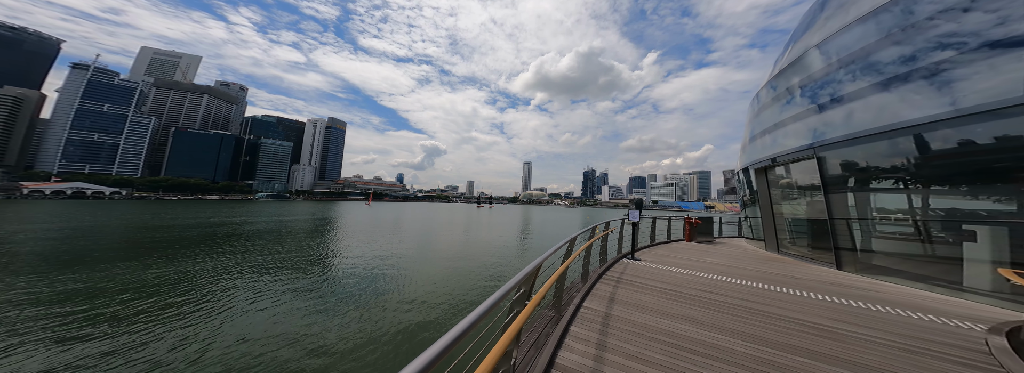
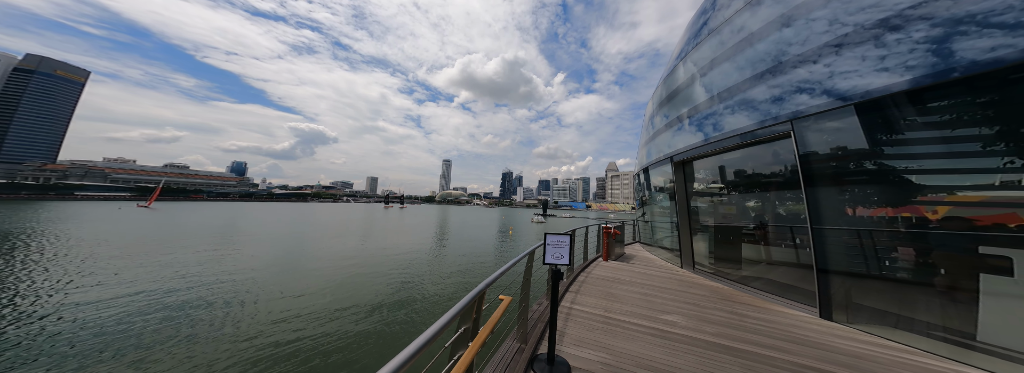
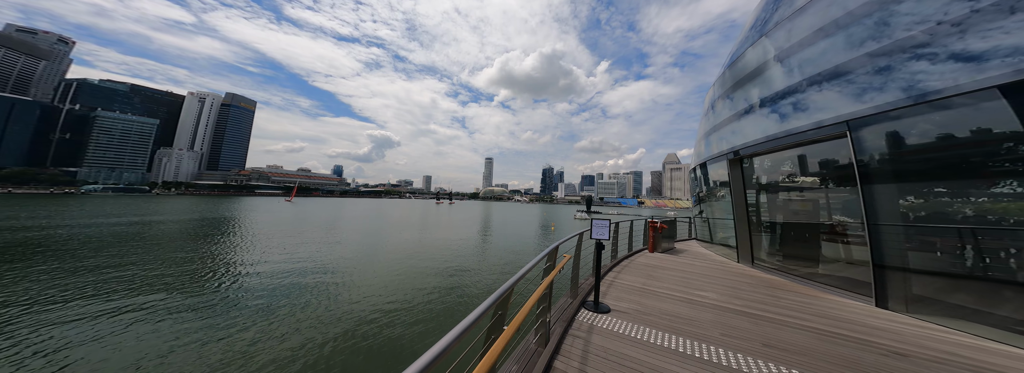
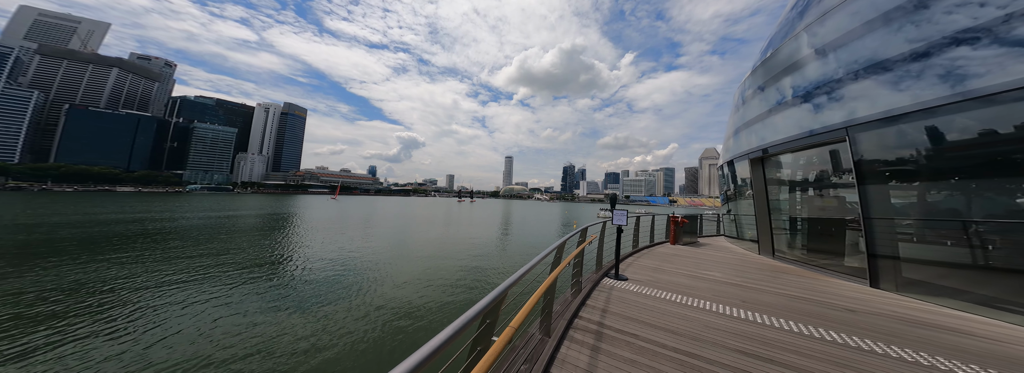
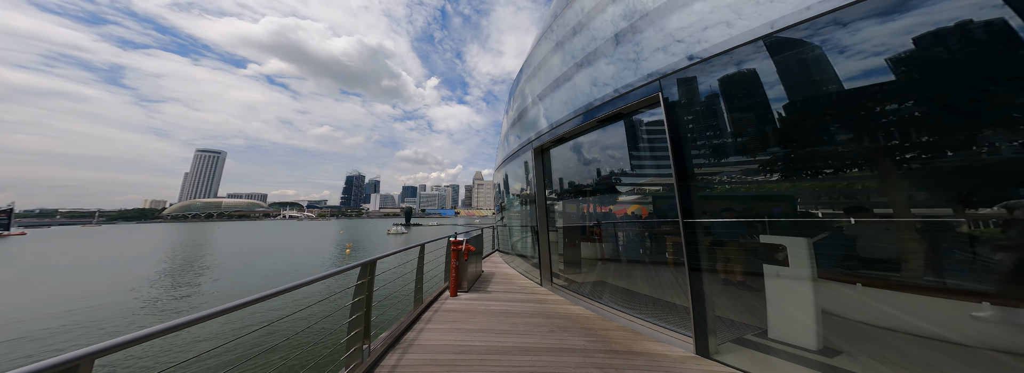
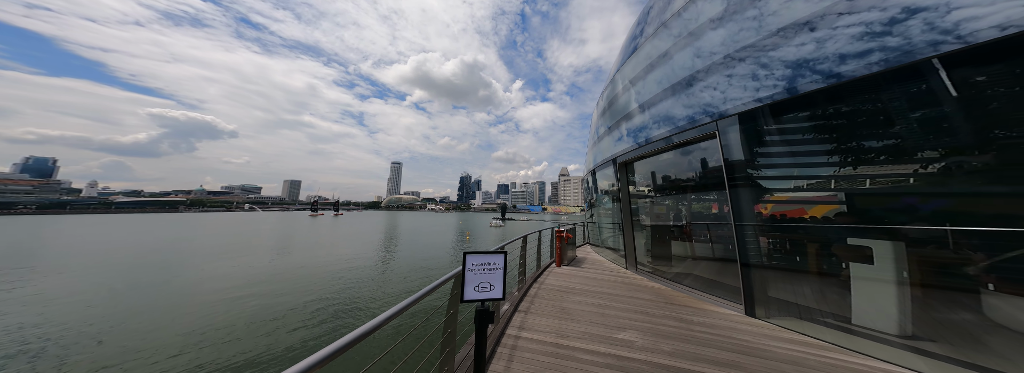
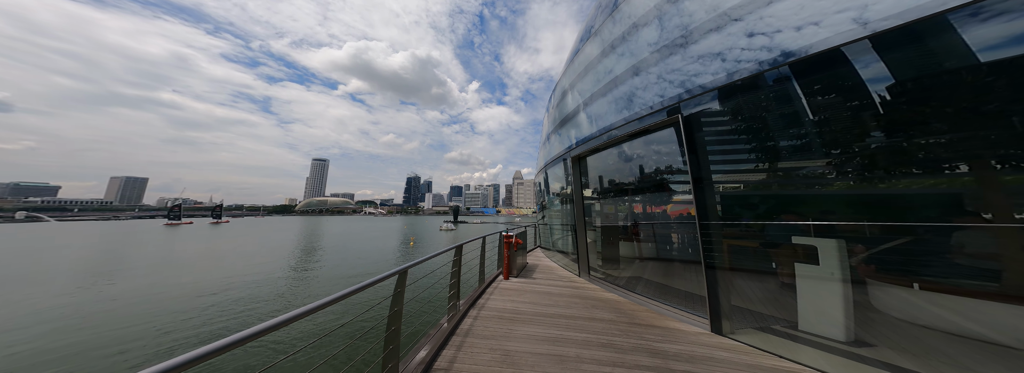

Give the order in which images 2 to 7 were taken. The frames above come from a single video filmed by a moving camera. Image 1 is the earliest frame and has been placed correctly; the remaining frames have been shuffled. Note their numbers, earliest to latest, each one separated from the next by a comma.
4, 3, 2, 6, 7, 5
